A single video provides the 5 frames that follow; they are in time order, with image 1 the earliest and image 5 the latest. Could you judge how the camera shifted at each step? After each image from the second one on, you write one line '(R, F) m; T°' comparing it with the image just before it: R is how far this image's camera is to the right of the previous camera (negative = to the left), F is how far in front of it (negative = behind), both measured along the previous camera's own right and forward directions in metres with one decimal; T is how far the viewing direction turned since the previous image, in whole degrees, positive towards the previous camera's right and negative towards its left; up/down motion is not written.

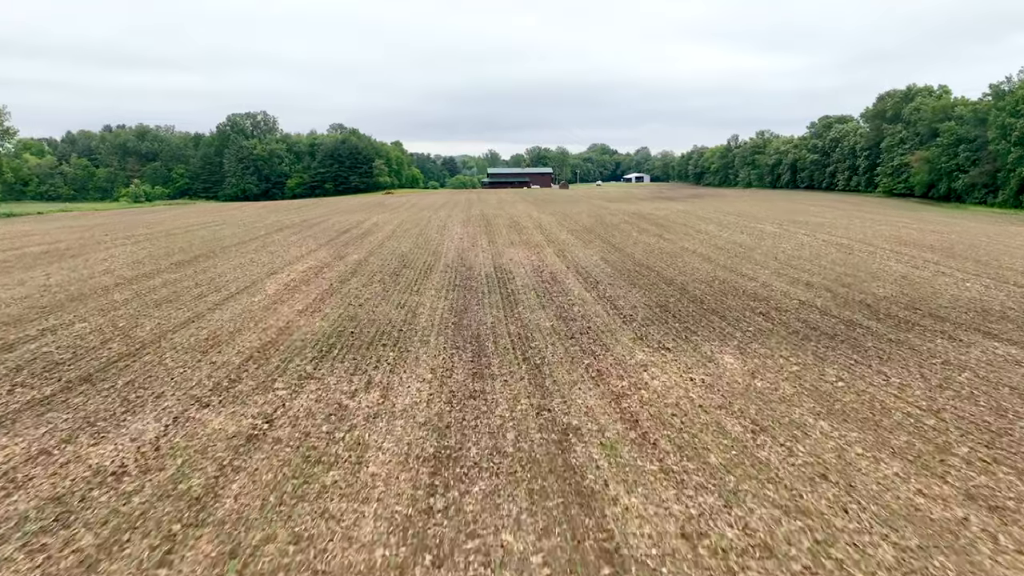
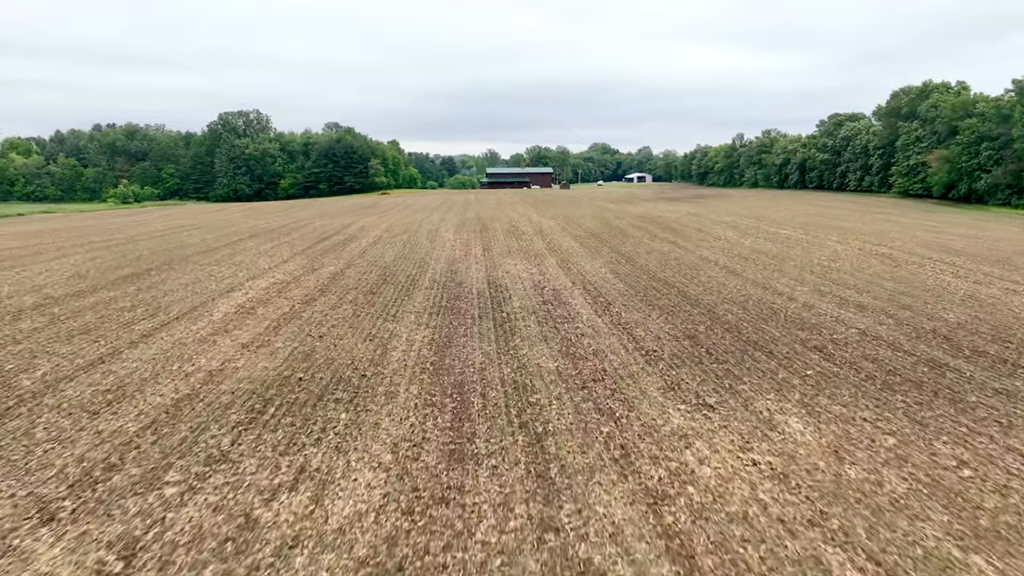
(+0.2, +4.5) m; 0°
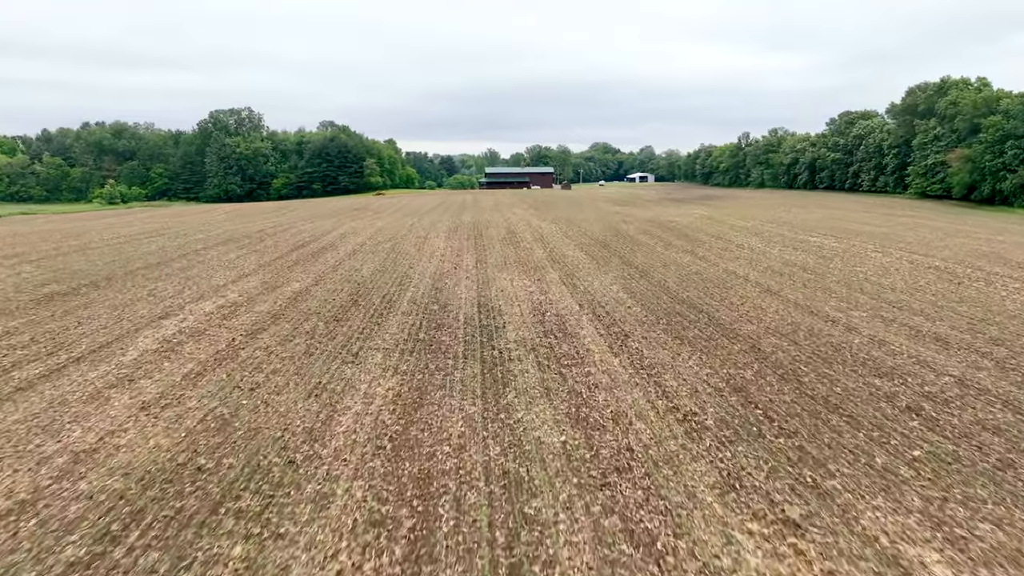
(+0.2, +4.7) m; 0°
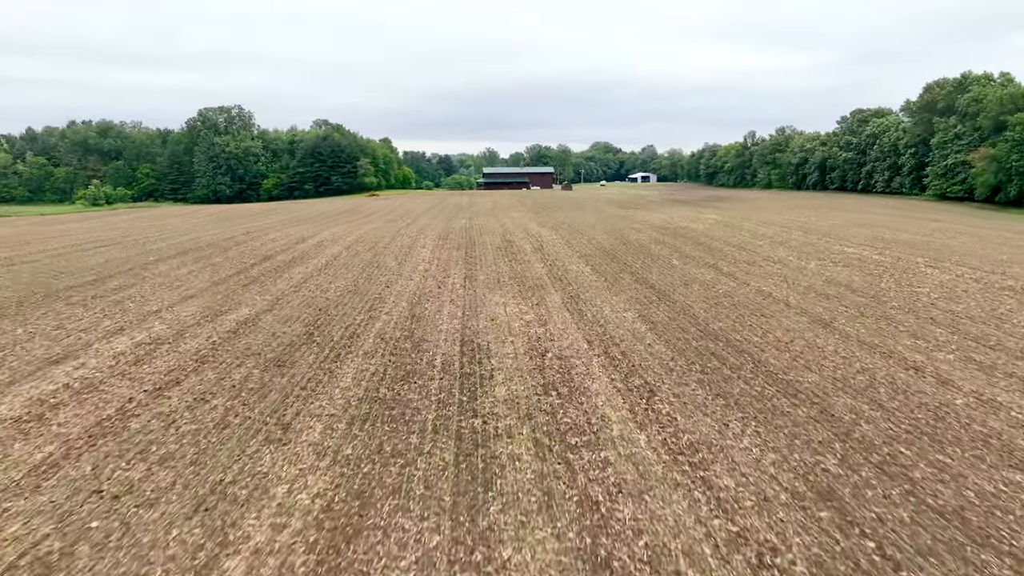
(+0.2, +4.7) m; 0°
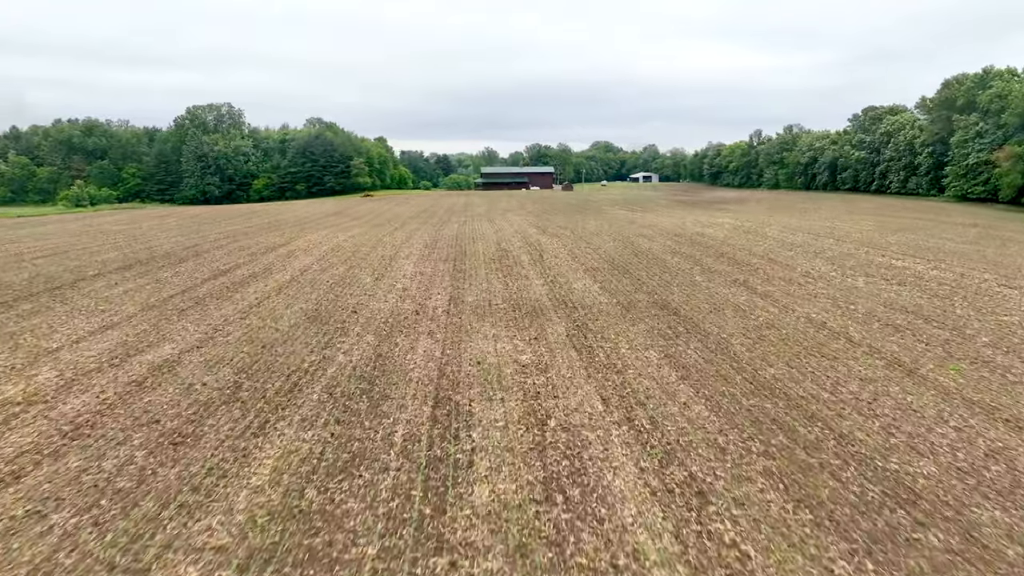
(+0.2, +4.7) m; 0°
